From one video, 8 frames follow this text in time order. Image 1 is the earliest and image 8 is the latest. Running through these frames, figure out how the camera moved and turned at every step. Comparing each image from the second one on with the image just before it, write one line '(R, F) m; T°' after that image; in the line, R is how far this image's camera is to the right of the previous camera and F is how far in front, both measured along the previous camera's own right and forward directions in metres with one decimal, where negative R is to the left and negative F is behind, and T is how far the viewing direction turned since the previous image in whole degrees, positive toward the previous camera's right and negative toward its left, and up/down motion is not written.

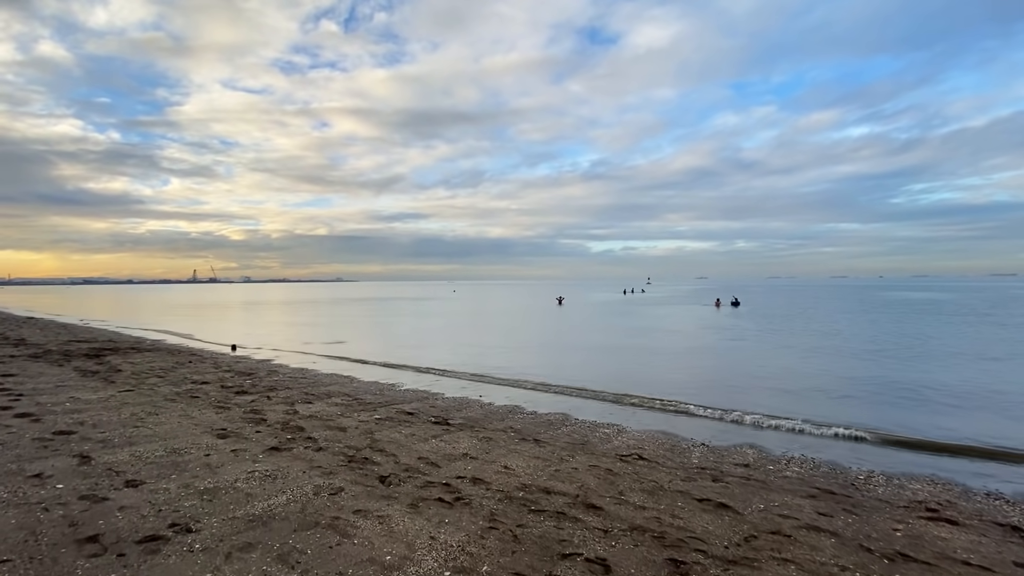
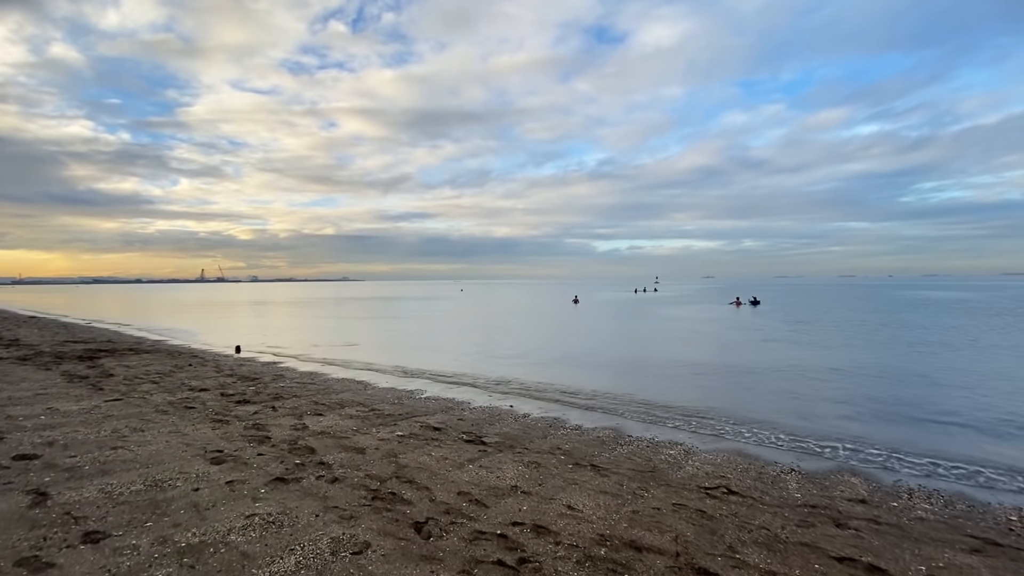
(-0.9, +2.0) m; -1°
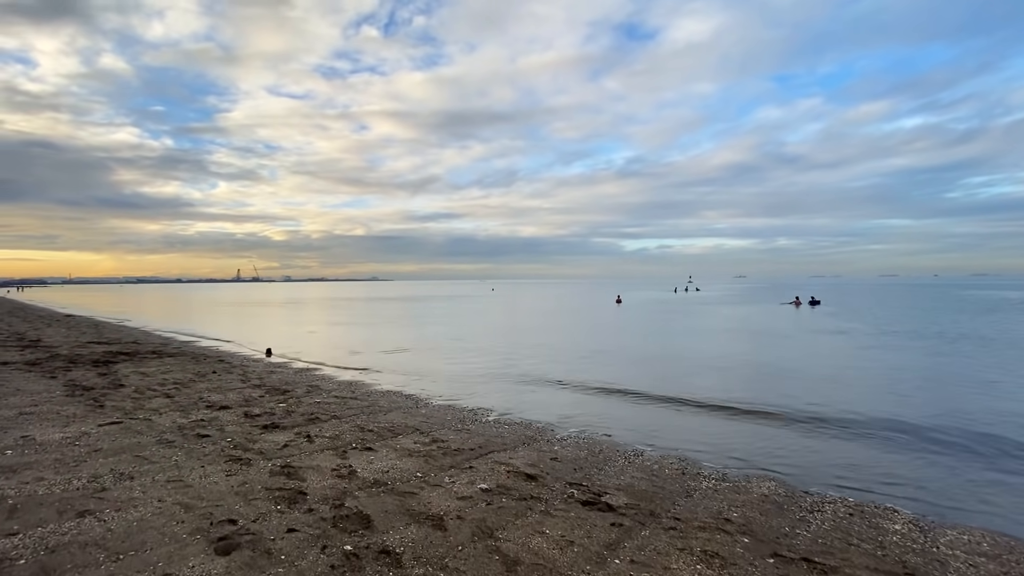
(-1.6, +3.4) m; -3°
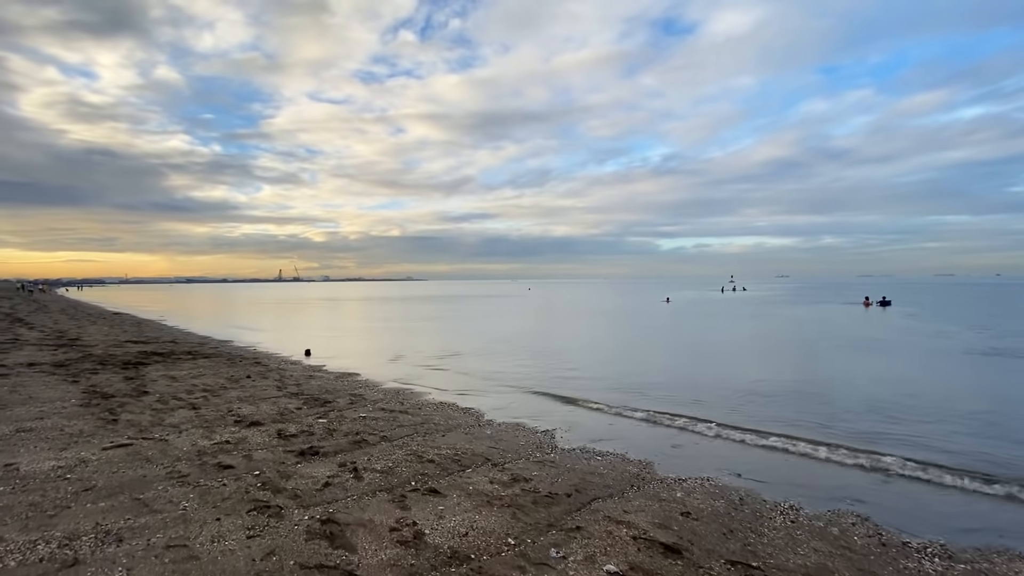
(-1.1, +2.5) m; -4°
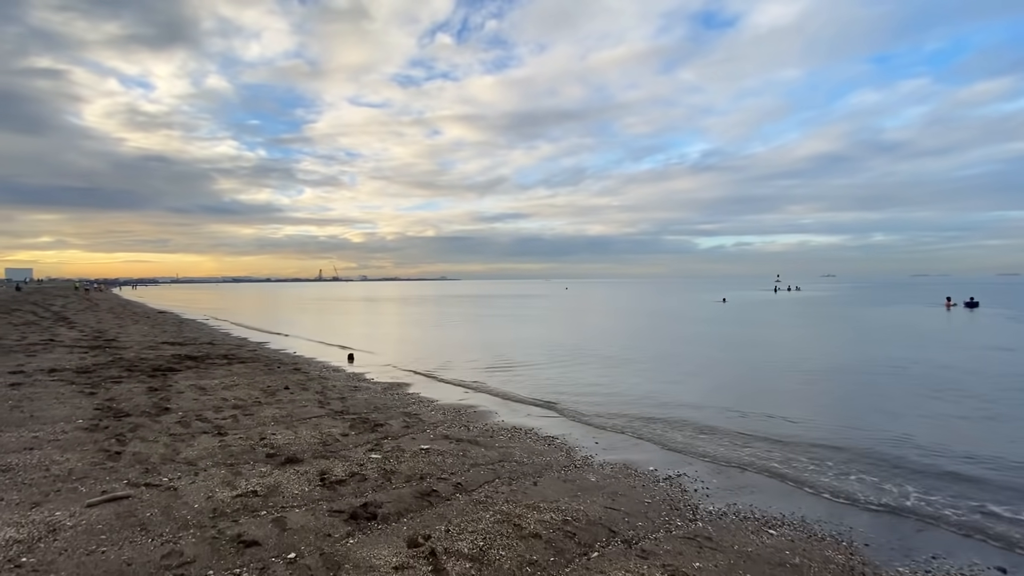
(-1.3, +2.8) m; -4°
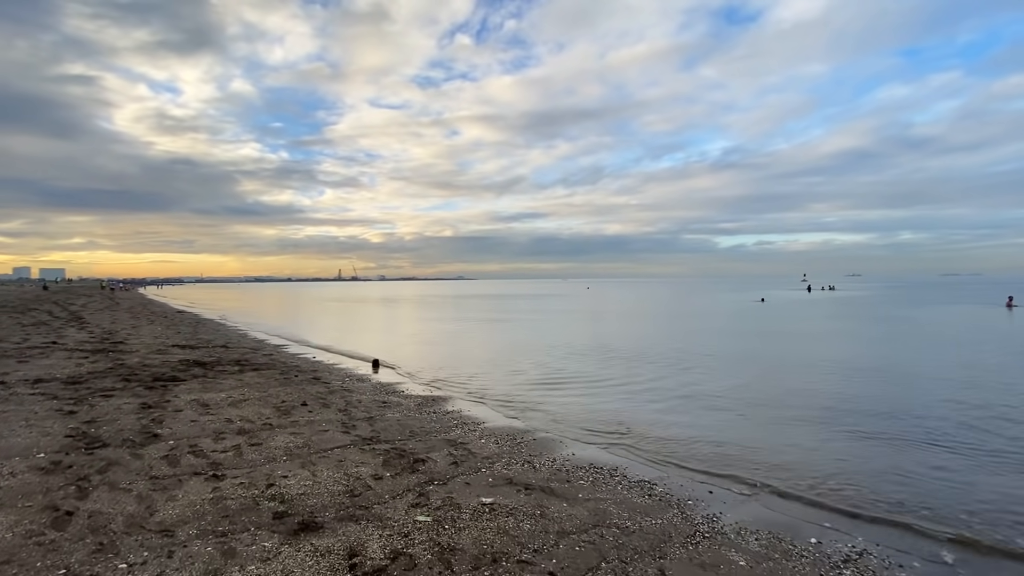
(-1.1, +2.6) m; -2°
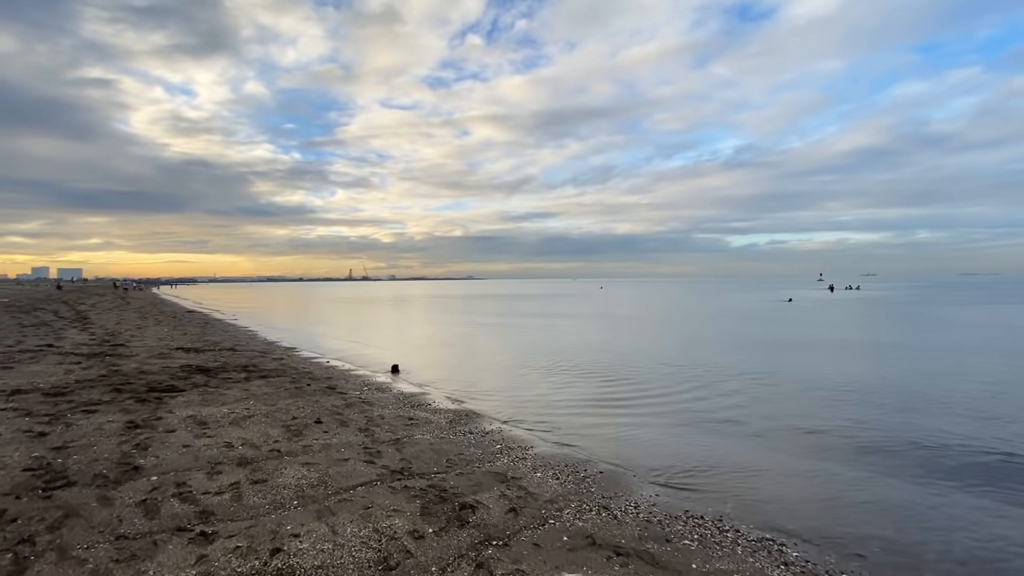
(-0.9, +2.0) m; -1°
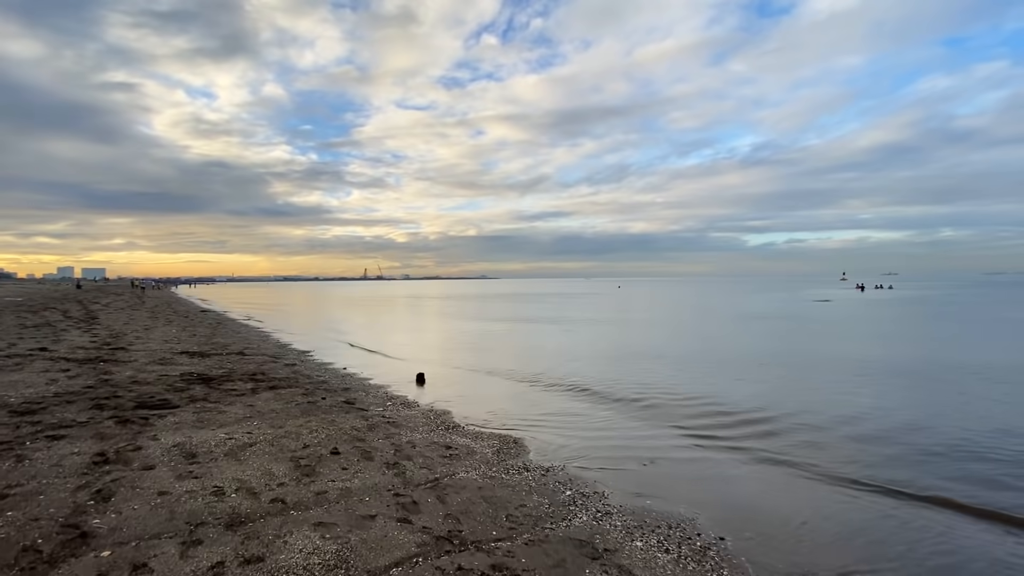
(-0.9, +2.3) m; -2°
